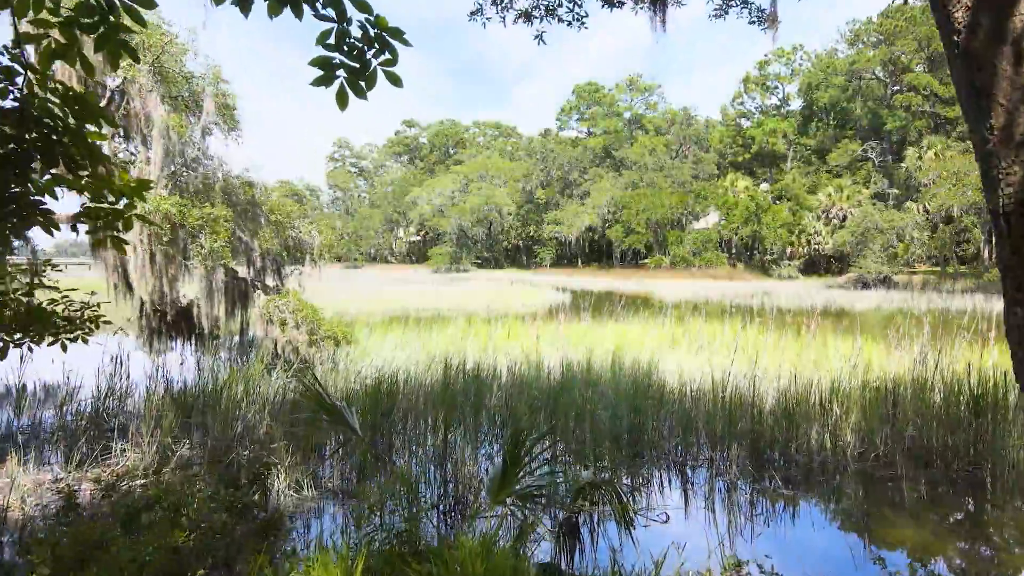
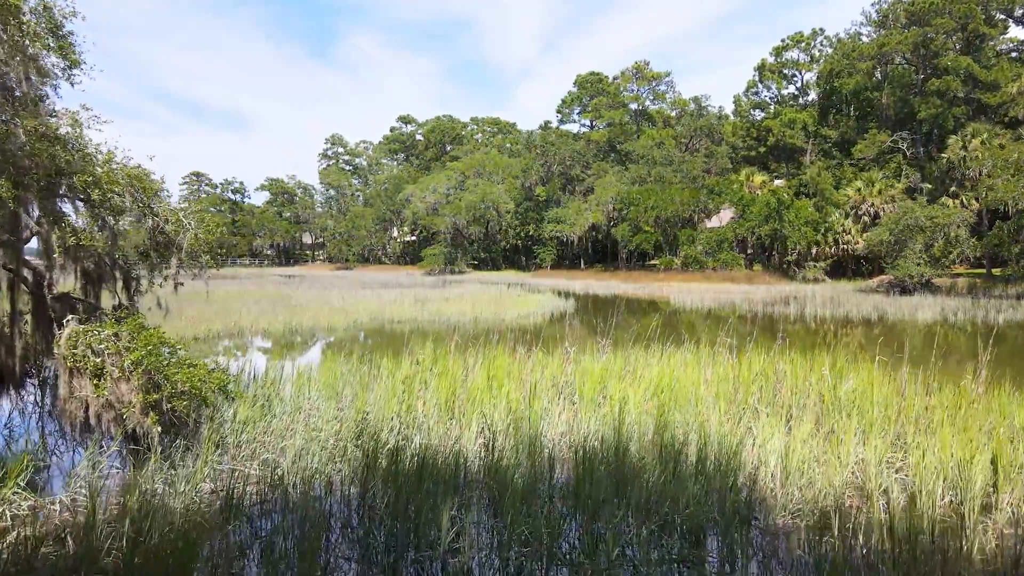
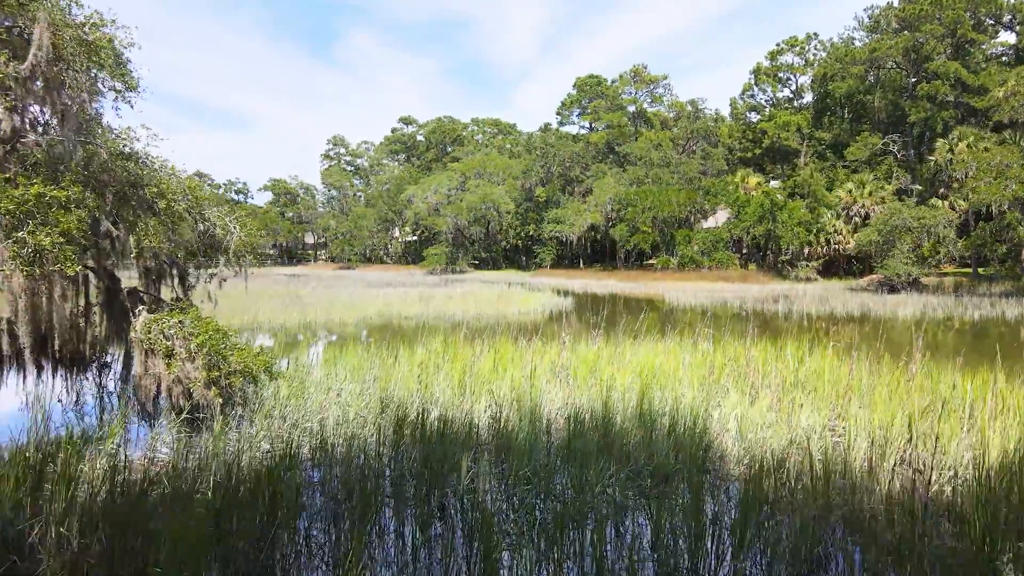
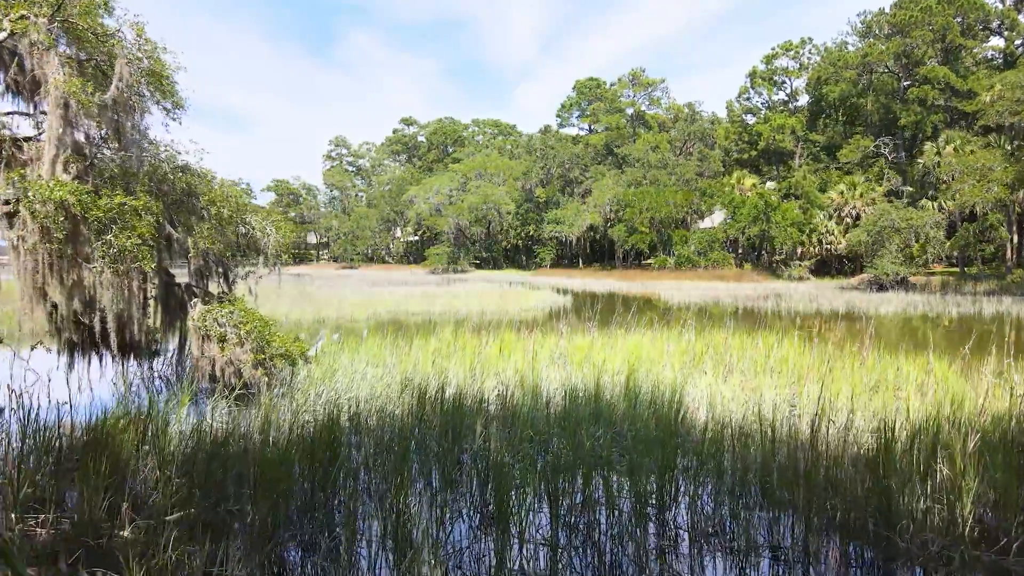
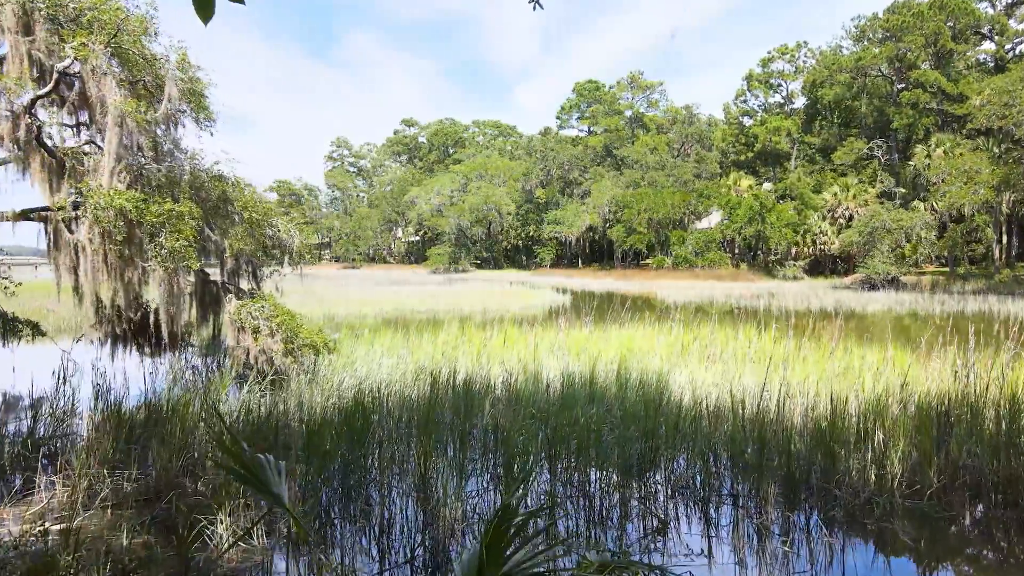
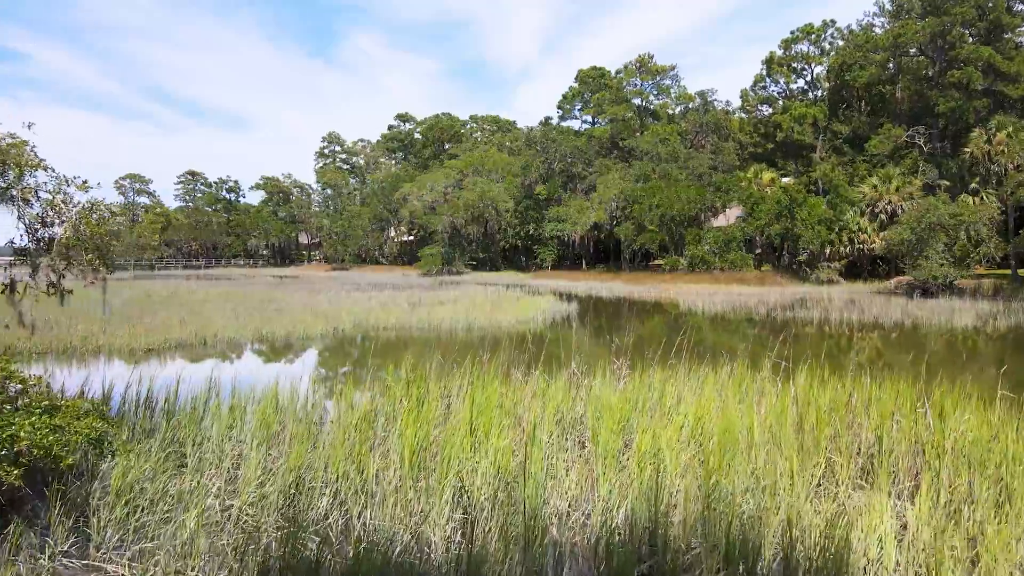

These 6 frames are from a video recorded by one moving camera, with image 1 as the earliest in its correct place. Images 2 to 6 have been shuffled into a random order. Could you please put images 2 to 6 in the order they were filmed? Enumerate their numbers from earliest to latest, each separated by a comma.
5, 4, 3, 2, 6
